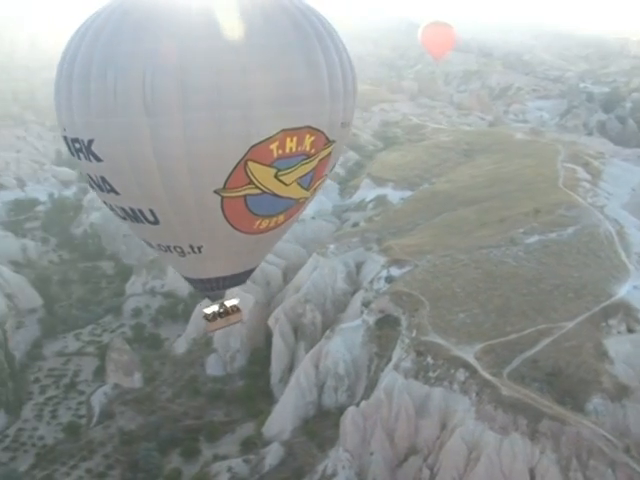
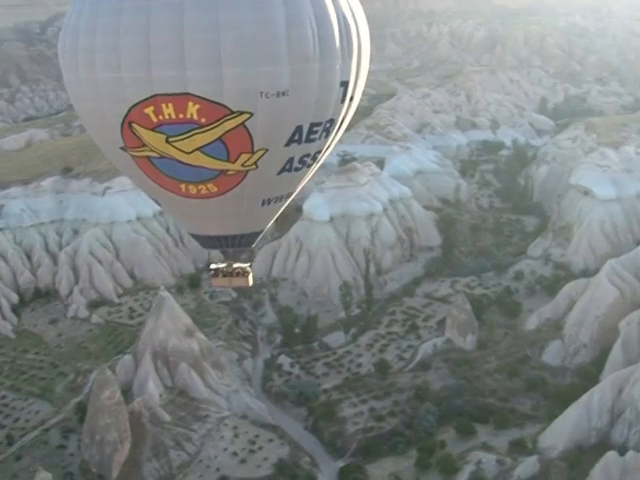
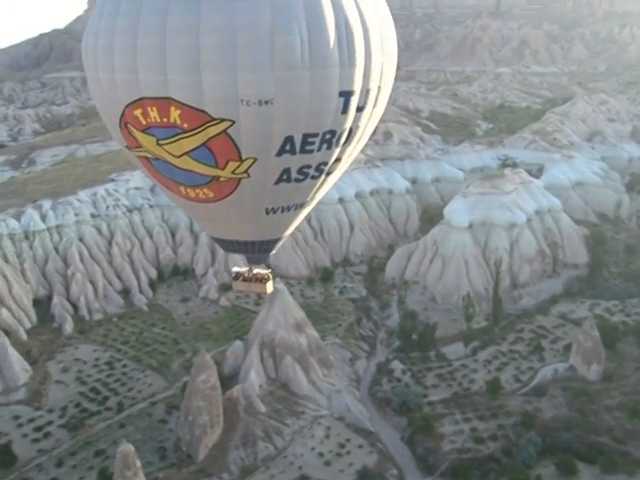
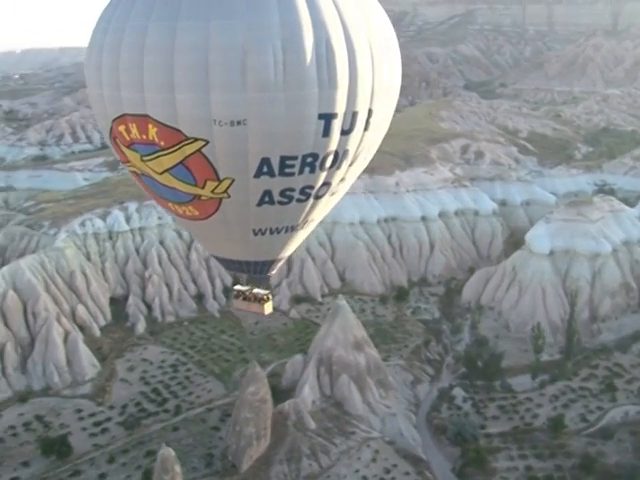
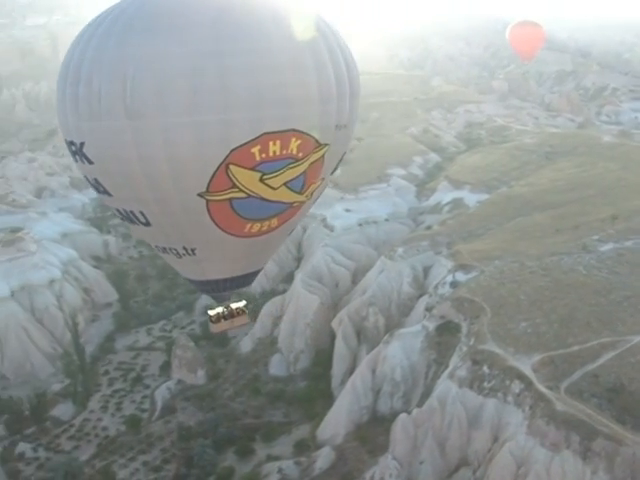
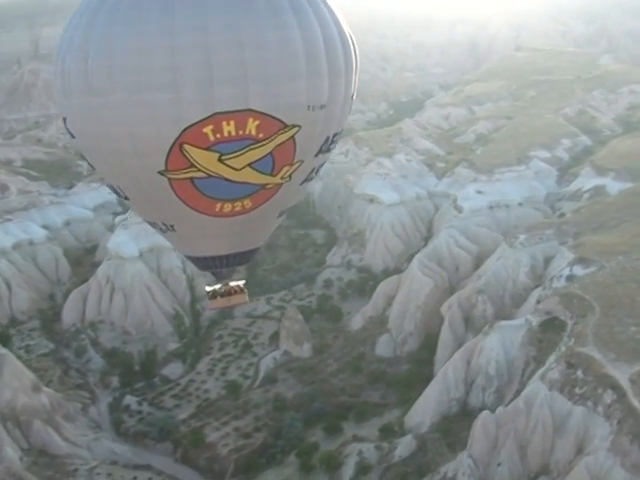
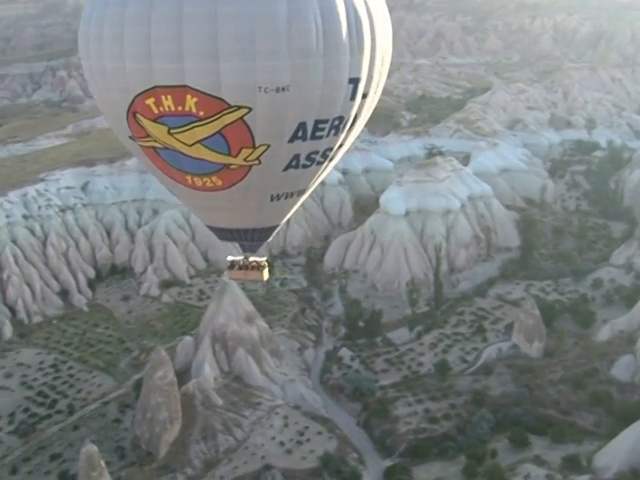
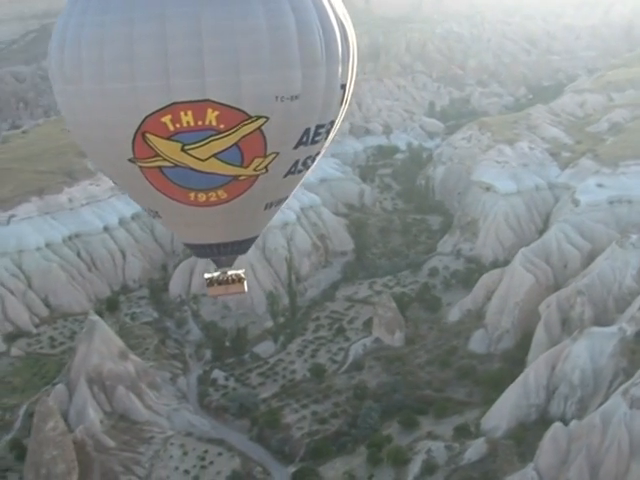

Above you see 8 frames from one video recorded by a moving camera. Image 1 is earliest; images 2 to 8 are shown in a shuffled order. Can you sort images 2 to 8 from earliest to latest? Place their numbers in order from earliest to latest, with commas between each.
5, 6, 8, 2, 7, 3, 4
